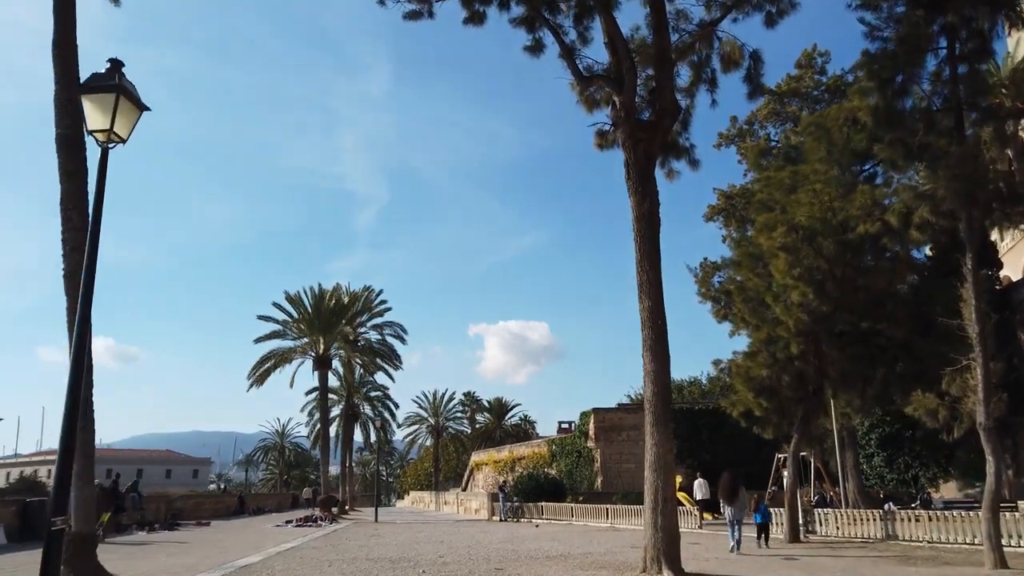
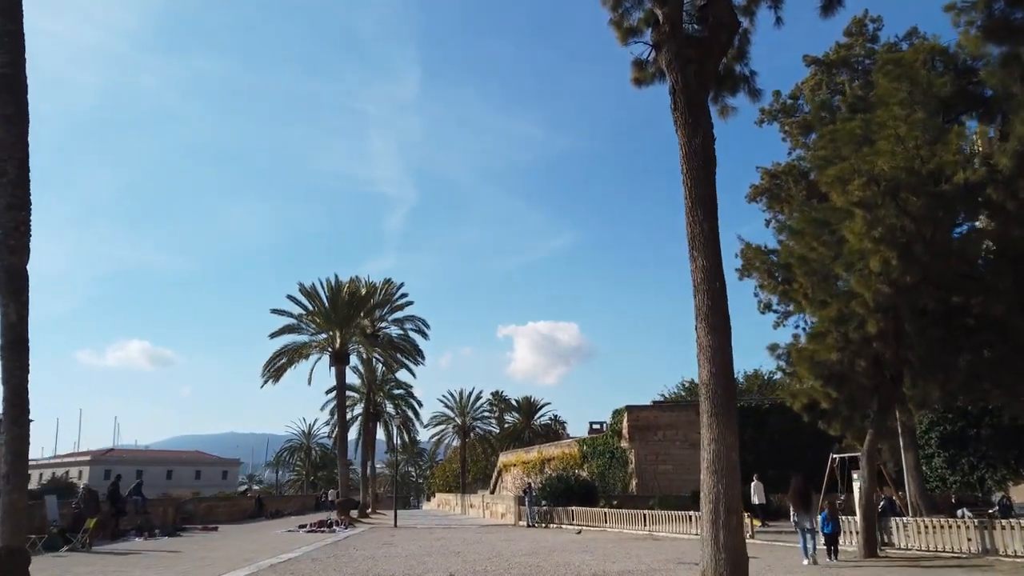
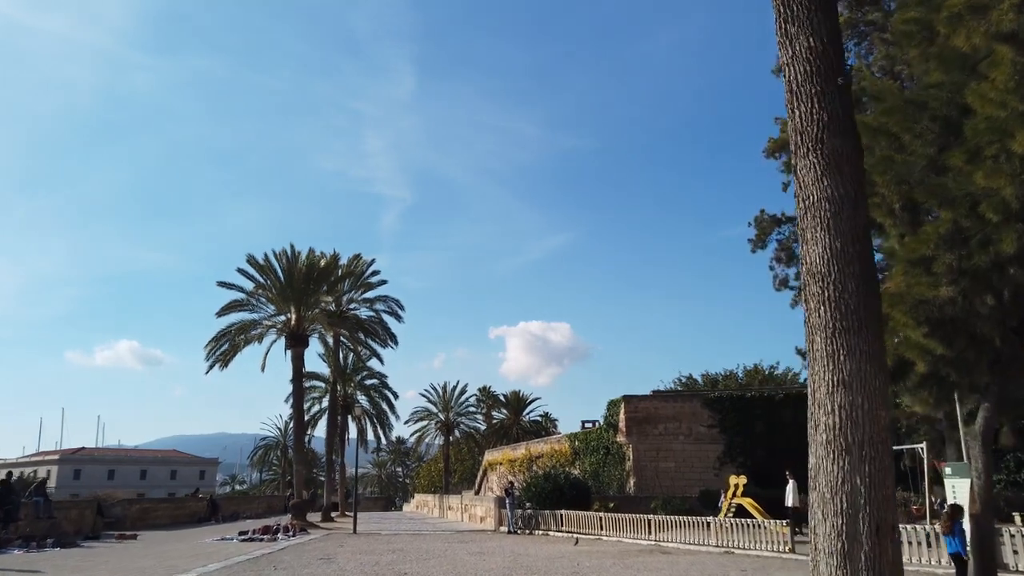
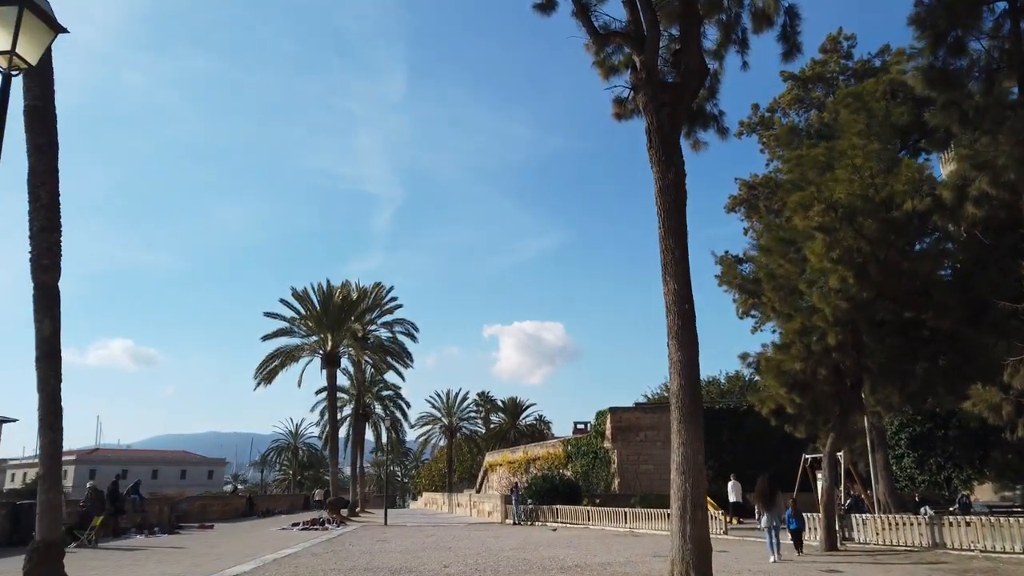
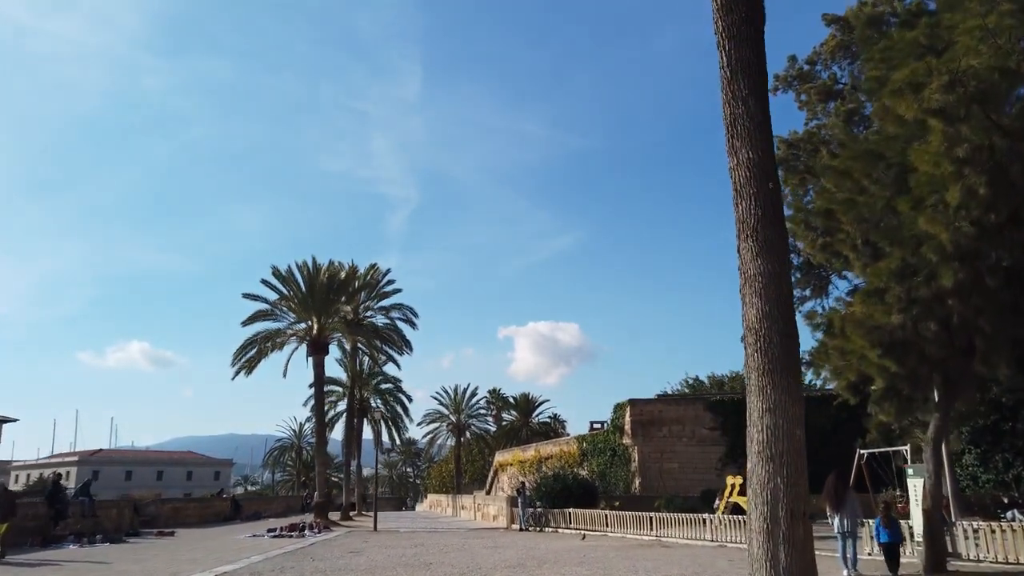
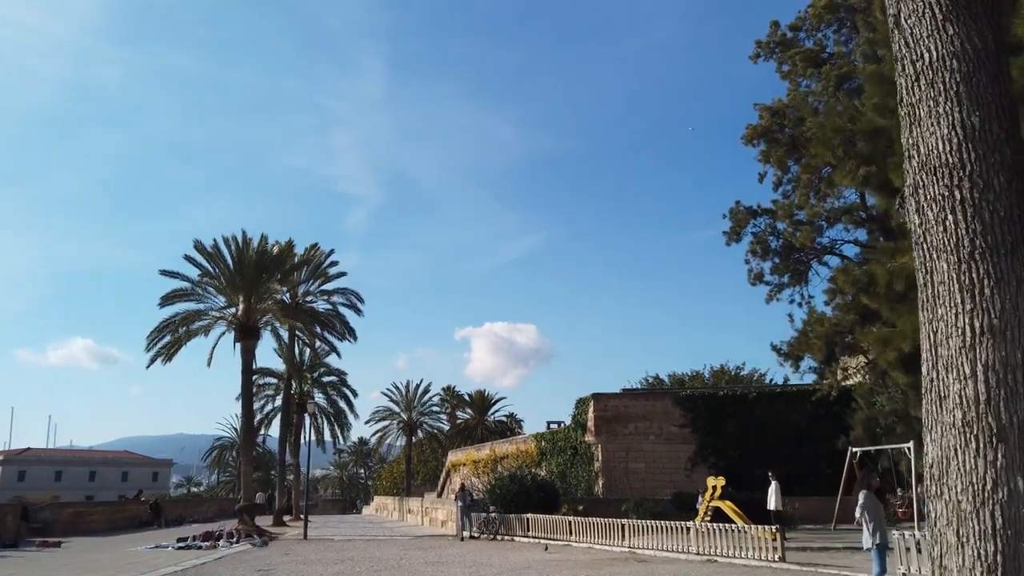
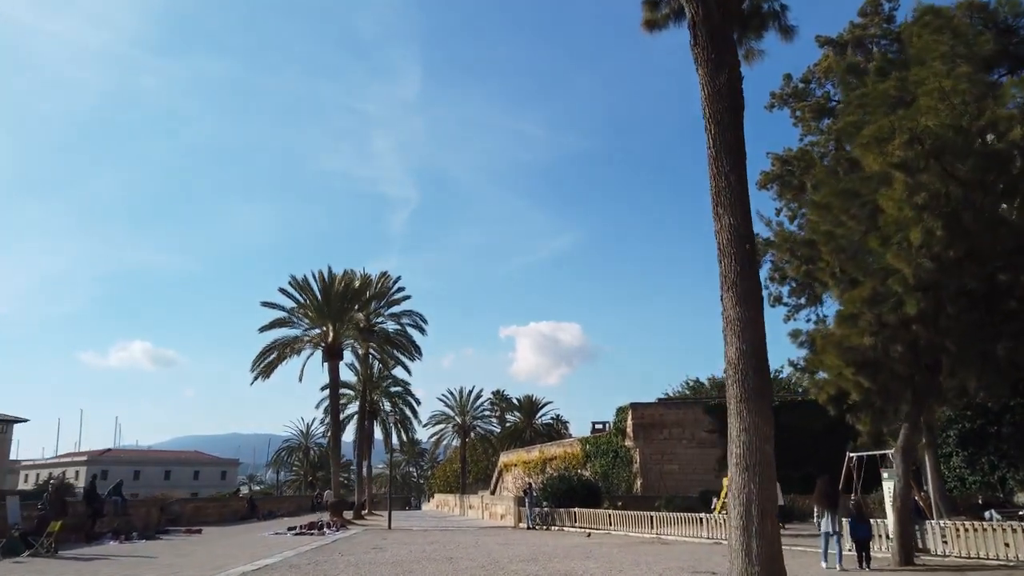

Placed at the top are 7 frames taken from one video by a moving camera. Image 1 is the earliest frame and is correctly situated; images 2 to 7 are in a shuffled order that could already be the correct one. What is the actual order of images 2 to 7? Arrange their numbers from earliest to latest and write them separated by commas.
4, 2, 7, 5, 3, 6
